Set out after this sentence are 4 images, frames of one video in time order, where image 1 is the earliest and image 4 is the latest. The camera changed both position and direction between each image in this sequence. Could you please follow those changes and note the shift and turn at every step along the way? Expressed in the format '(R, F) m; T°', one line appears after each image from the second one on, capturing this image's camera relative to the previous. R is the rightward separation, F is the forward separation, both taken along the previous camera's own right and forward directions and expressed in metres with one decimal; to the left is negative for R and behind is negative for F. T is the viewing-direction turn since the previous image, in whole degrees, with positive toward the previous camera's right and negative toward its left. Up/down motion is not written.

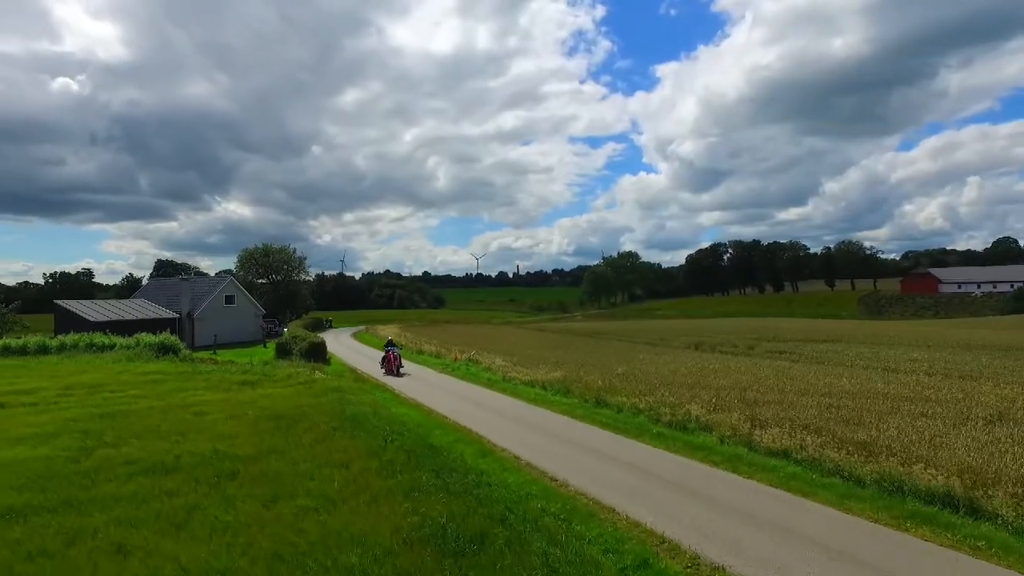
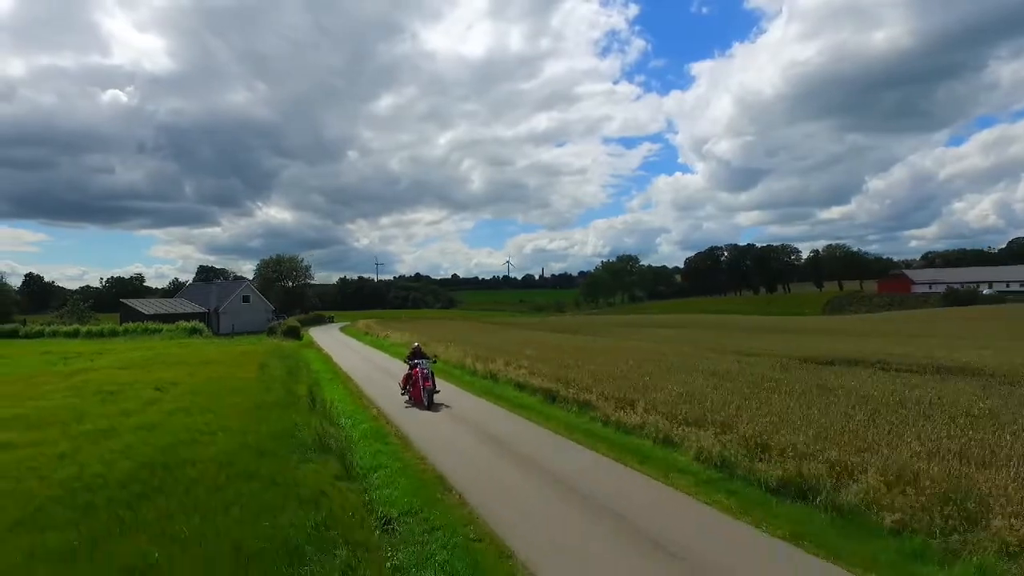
(+7.5, -12.9) m; -3°
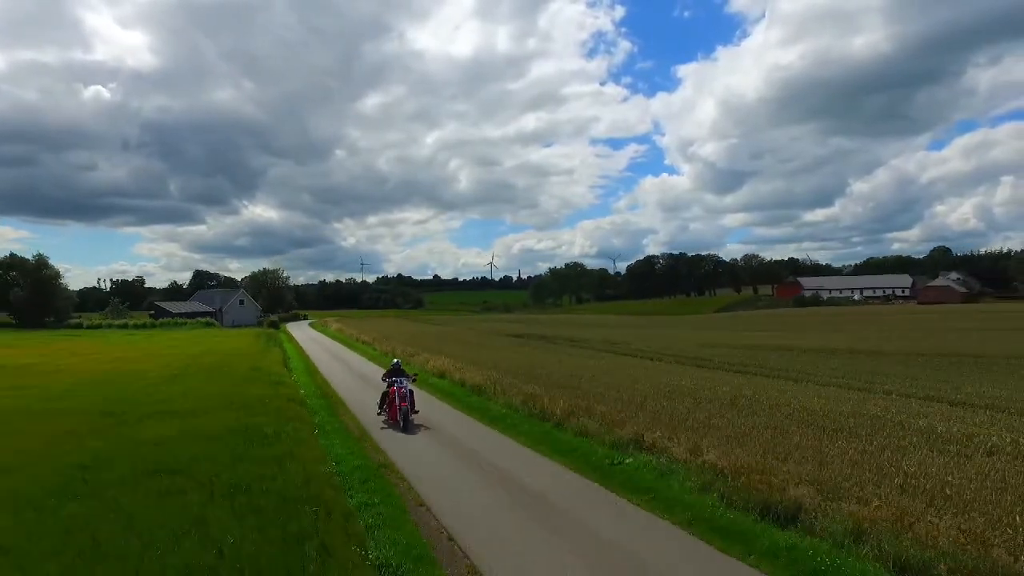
(+8.0, -23.5) m; +1°
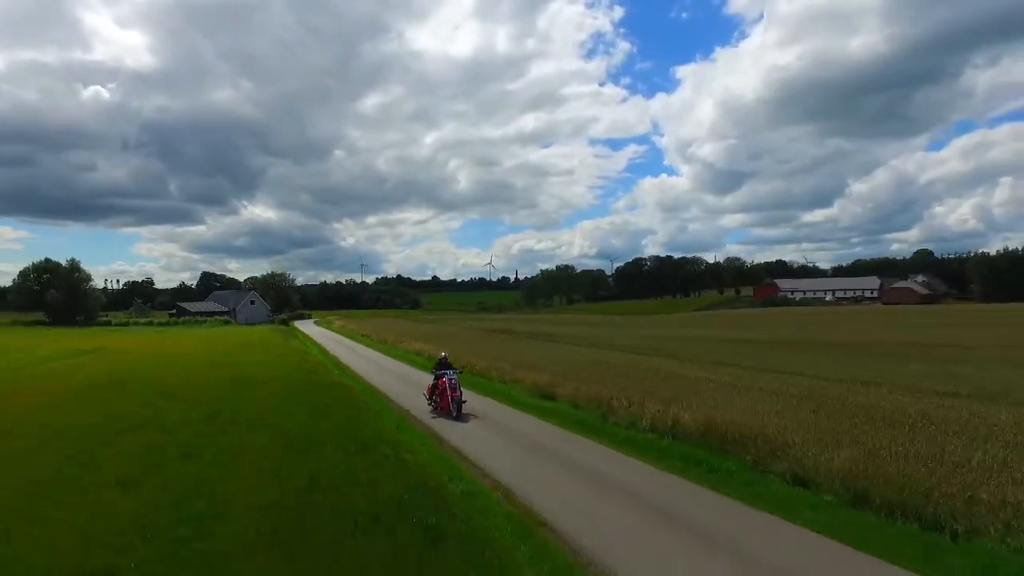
(+1.7, -8.5) m; 0°
